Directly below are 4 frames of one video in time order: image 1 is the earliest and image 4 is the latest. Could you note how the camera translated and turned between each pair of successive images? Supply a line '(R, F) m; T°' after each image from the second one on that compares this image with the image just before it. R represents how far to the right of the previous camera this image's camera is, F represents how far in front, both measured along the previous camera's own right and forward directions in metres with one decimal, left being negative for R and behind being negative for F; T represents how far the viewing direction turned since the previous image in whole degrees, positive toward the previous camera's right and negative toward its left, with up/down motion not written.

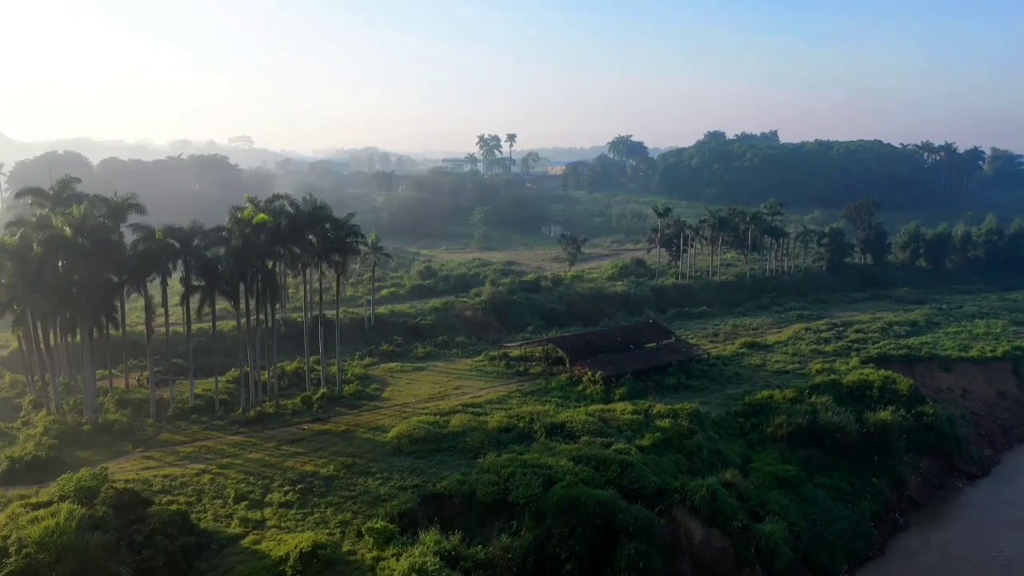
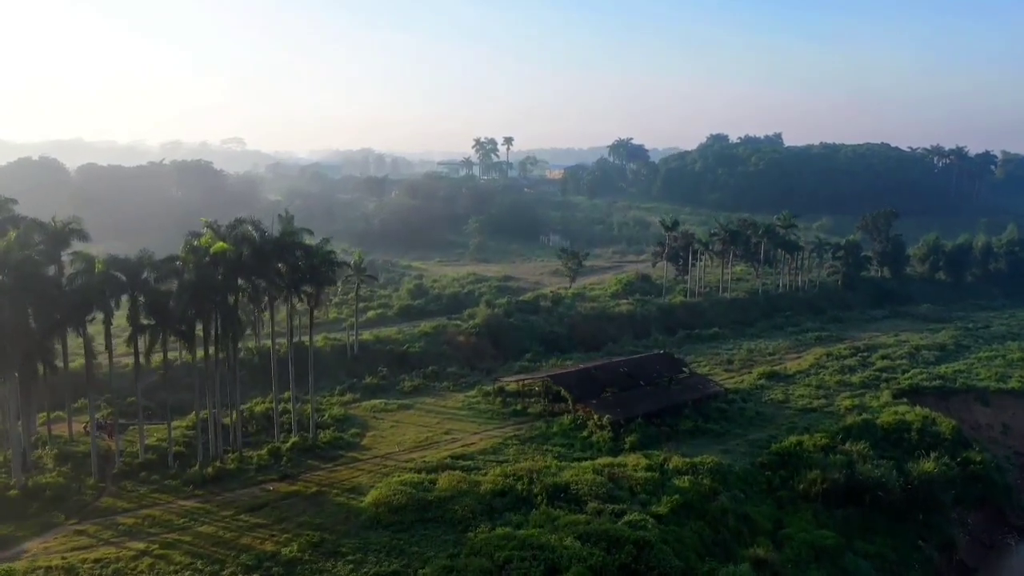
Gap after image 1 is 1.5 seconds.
(+0.1, +4.3) m; 0°
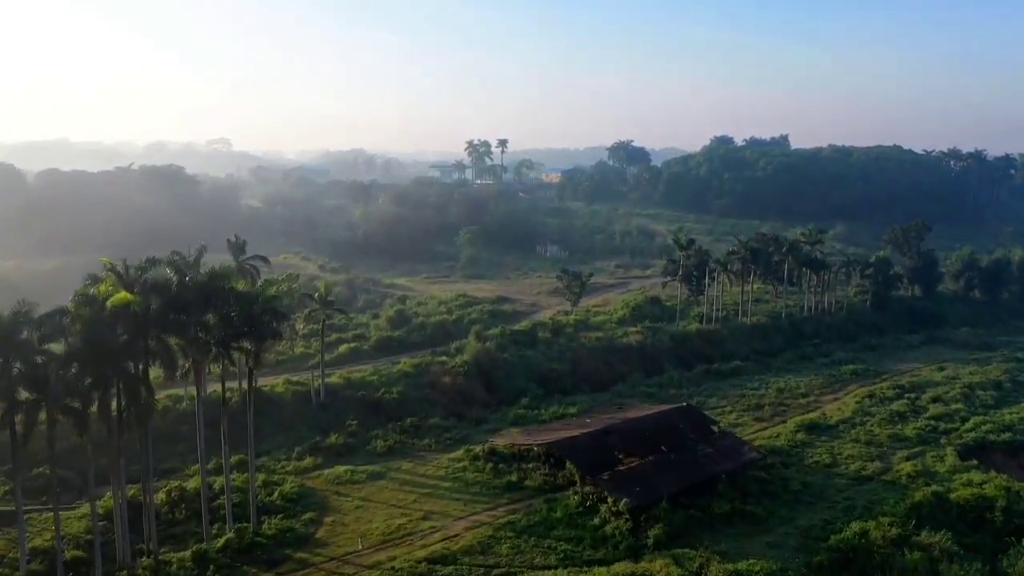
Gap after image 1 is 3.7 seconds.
(+0.1, +6.9) m; 0°
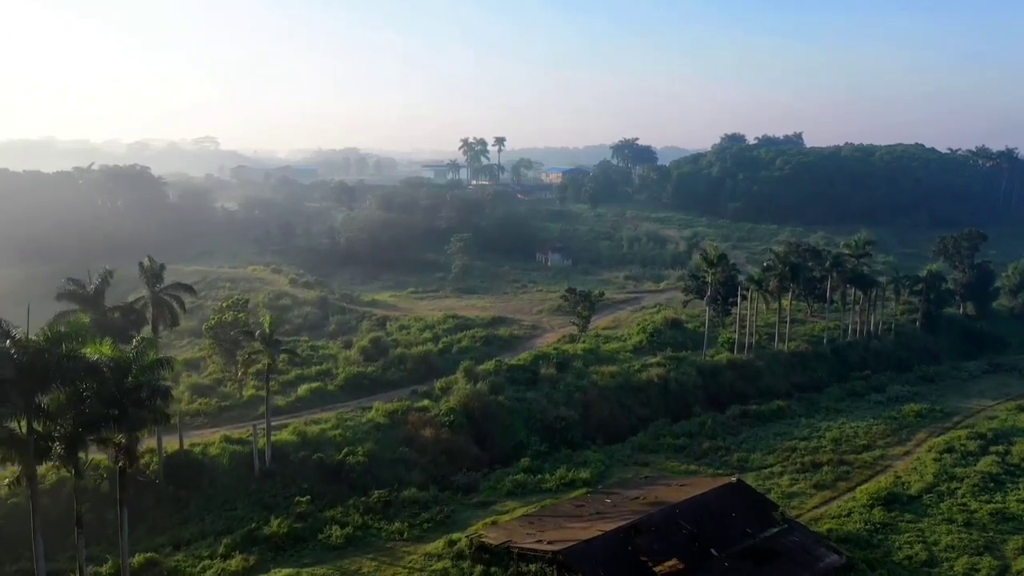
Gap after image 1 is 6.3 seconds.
(+0.1, +8.3) m; 0°
